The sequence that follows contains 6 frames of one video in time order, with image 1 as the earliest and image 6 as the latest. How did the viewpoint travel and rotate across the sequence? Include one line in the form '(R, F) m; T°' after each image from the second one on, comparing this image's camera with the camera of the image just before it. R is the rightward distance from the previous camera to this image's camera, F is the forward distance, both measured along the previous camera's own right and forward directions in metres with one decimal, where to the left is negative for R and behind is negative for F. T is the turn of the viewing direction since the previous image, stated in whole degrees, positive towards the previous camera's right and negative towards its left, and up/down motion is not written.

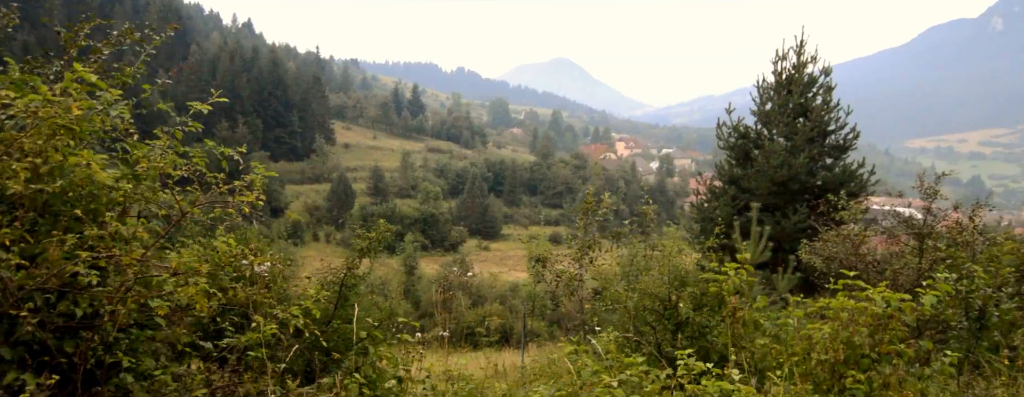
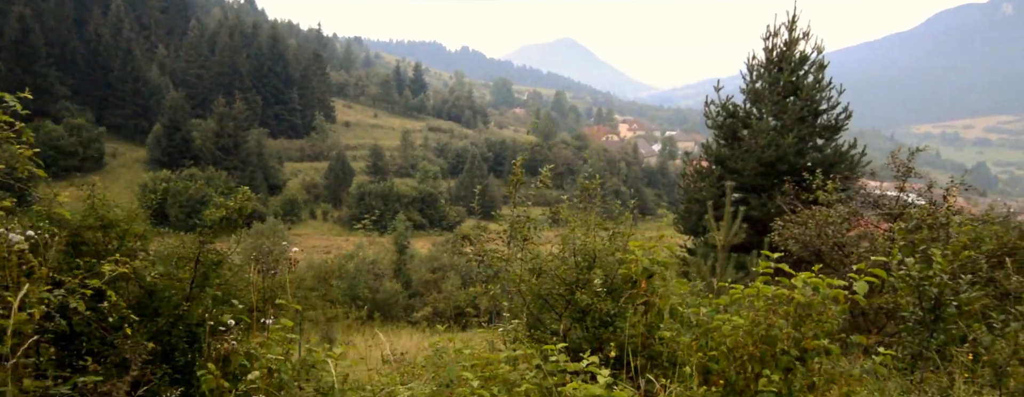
(+0.3, +0.3) m; 0°
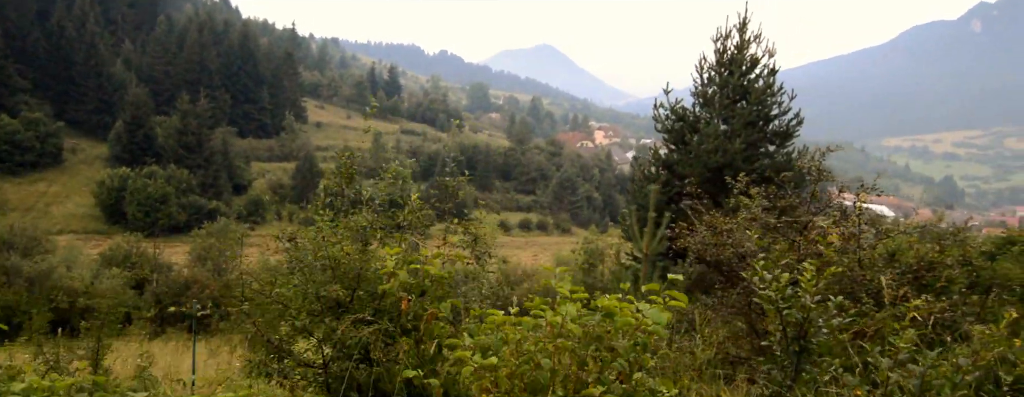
(+0.5, +0.5) m; +2°
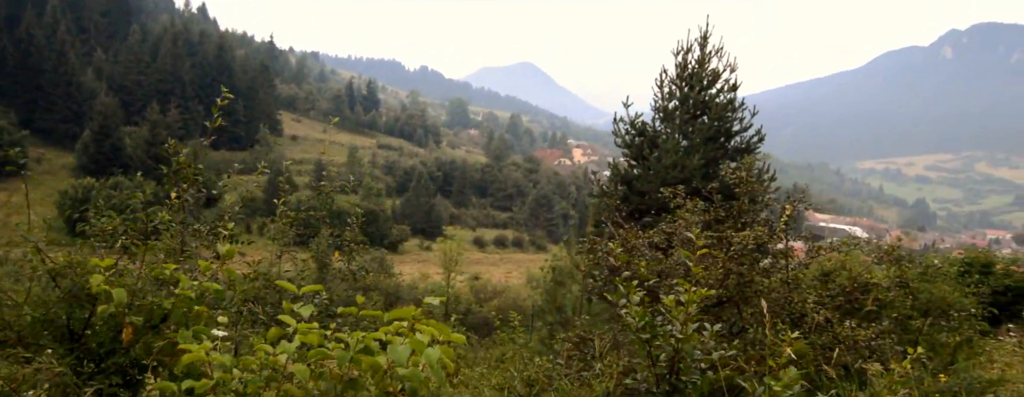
(+0.3, +0.3) m; +2°
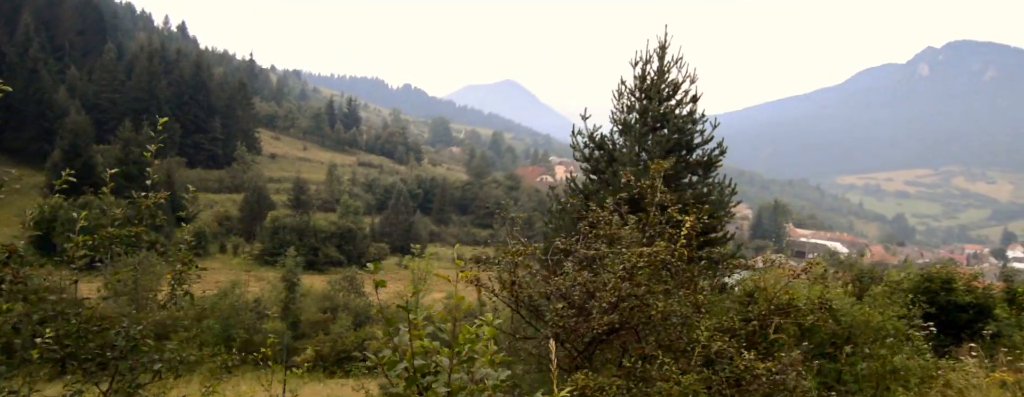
(+0.4, +0.4) m; +1°
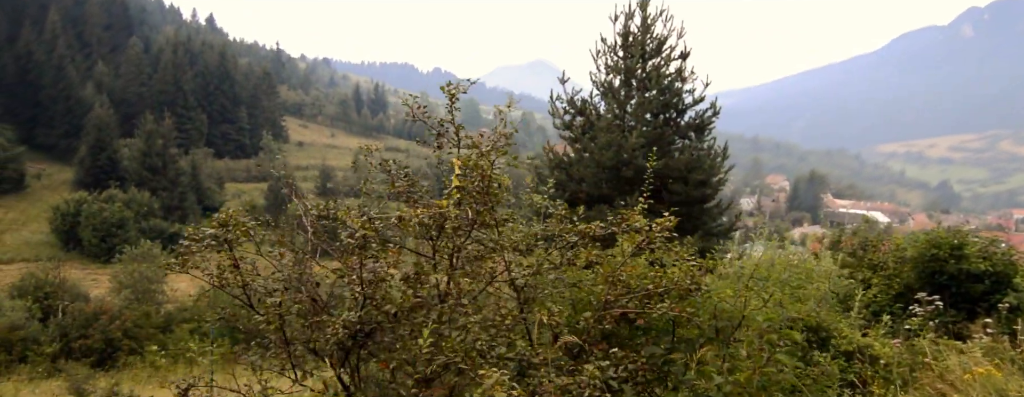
(+0.7, +0.8) m; -3°
